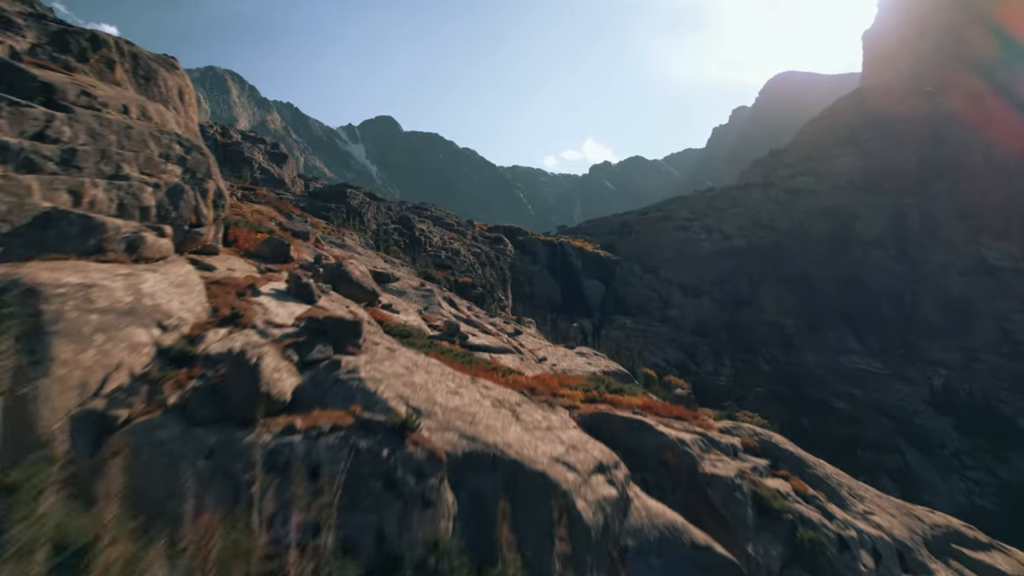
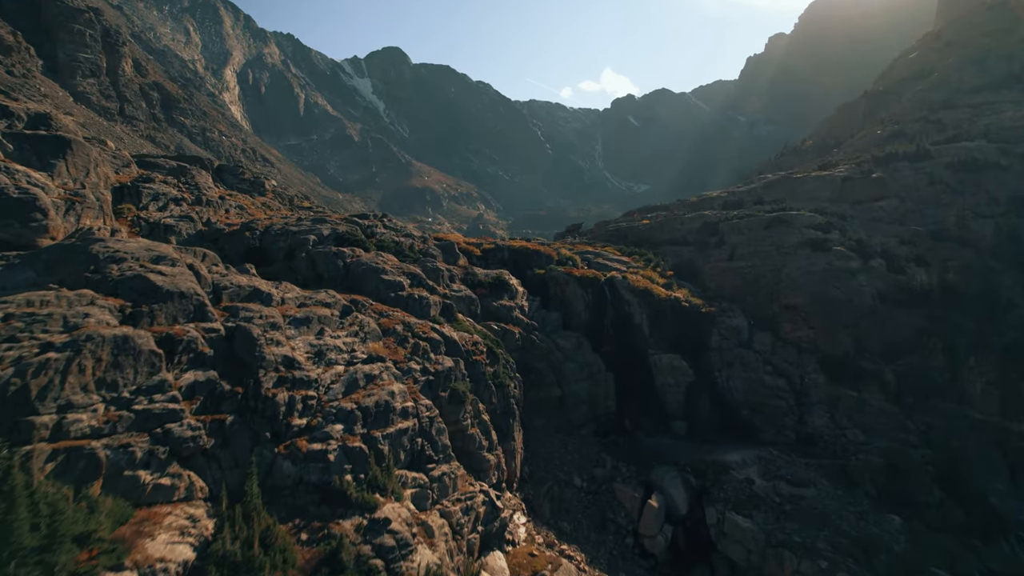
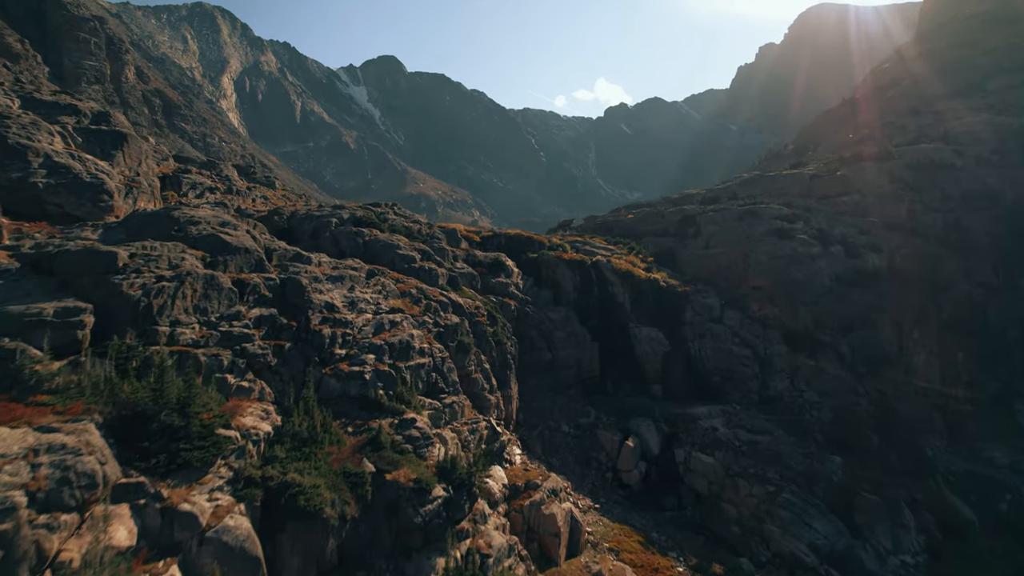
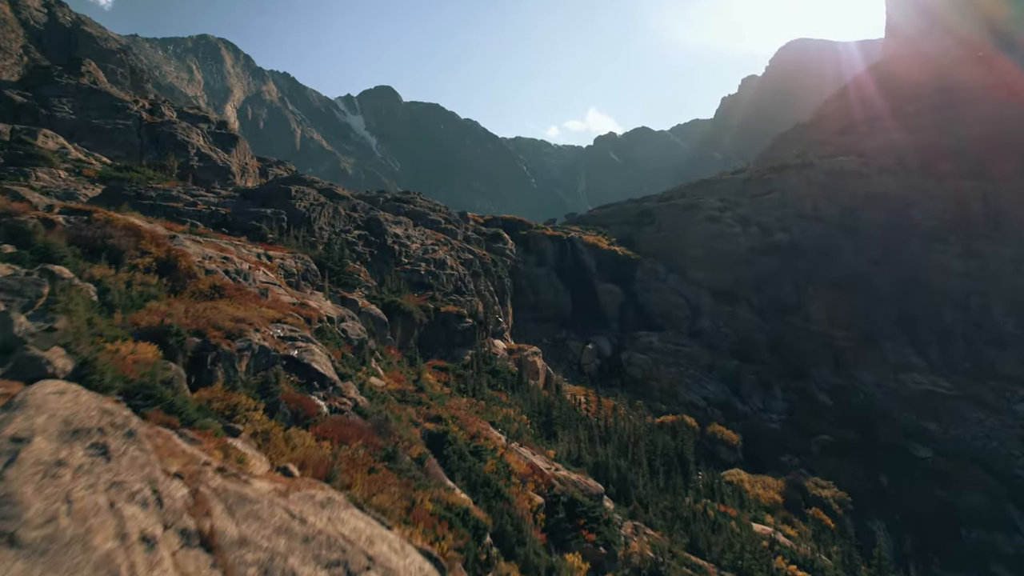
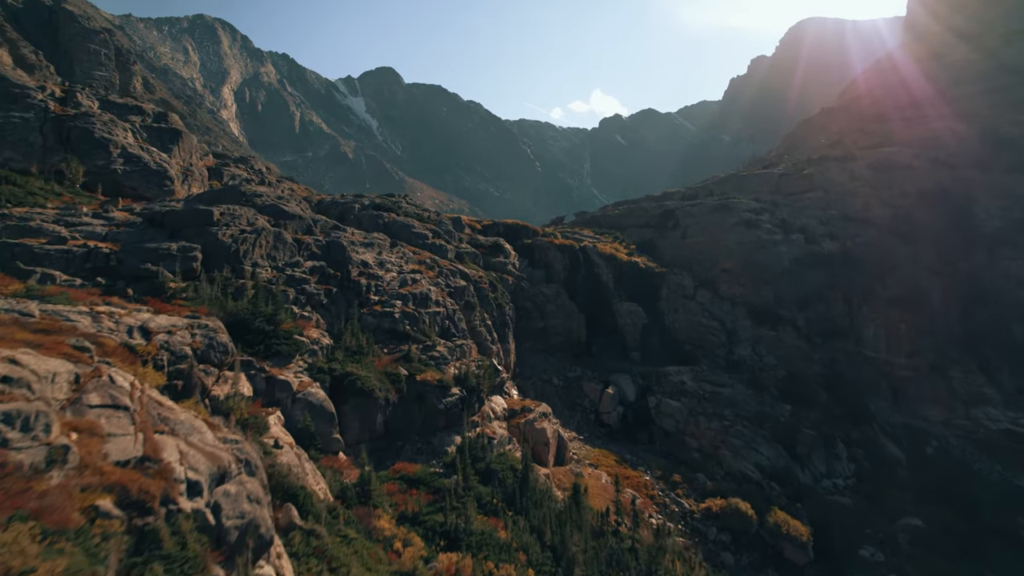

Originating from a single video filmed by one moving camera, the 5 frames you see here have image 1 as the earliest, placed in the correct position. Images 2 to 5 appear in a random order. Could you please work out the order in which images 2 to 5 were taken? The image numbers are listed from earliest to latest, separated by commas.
4, 5, 3, 2
